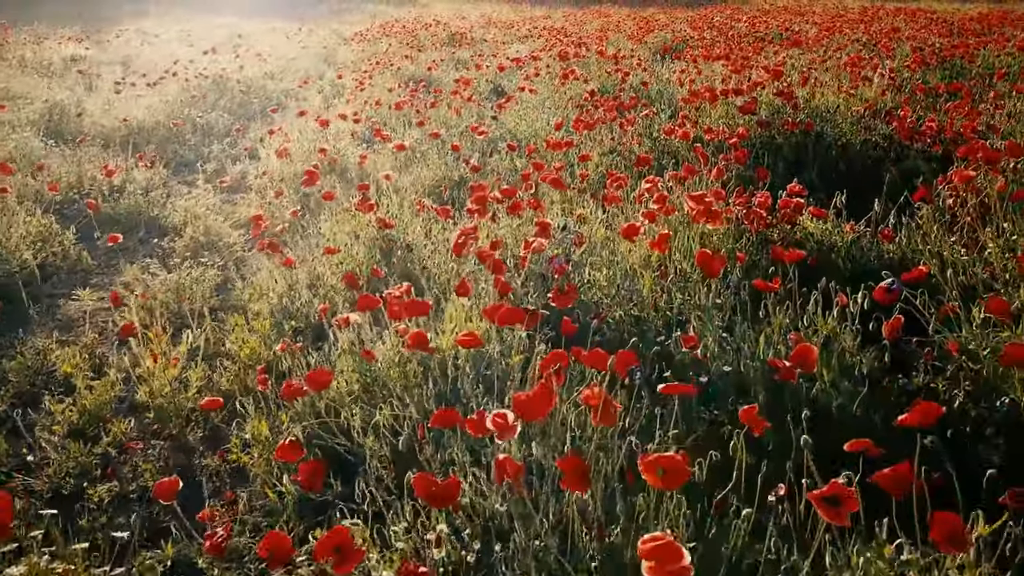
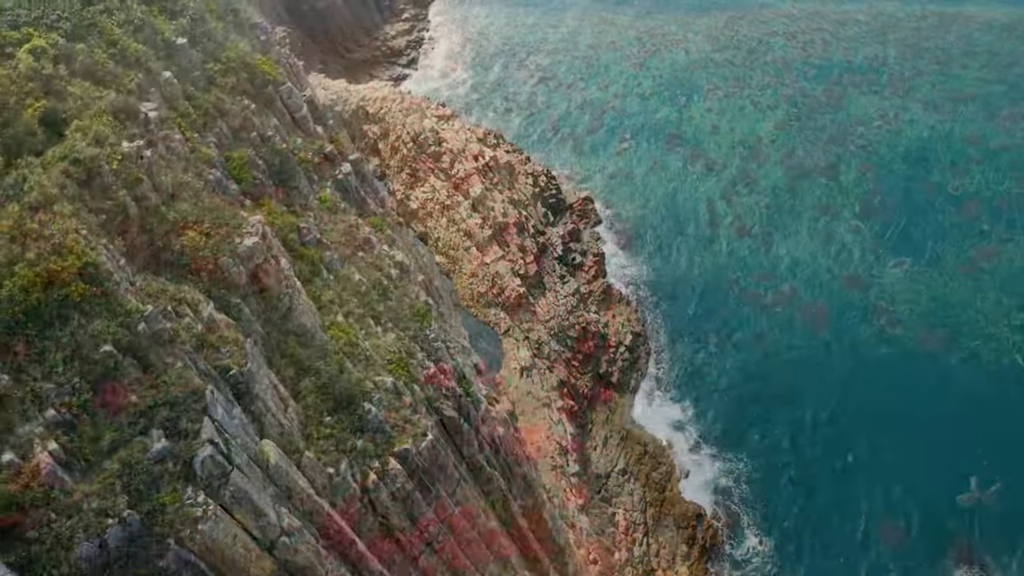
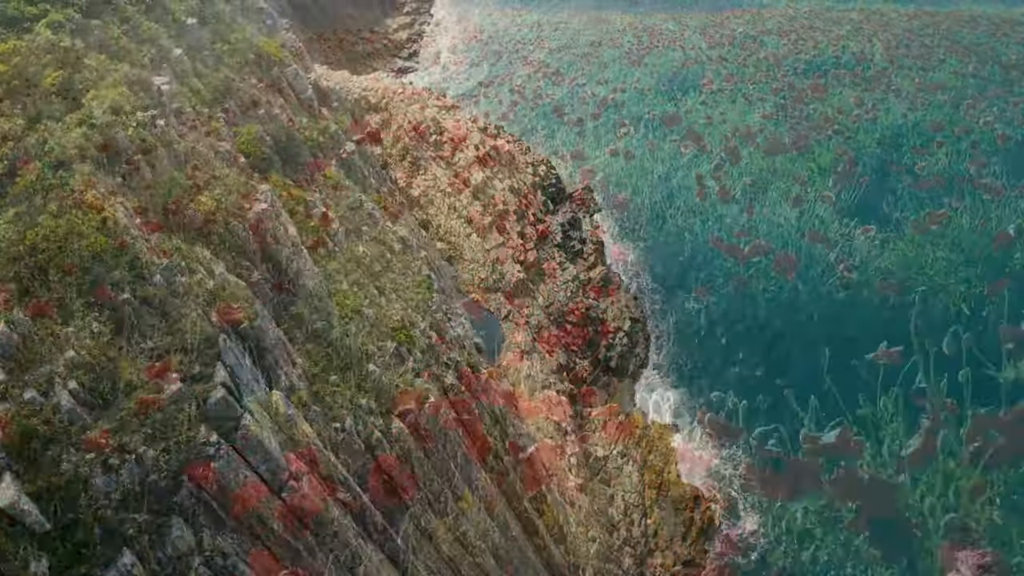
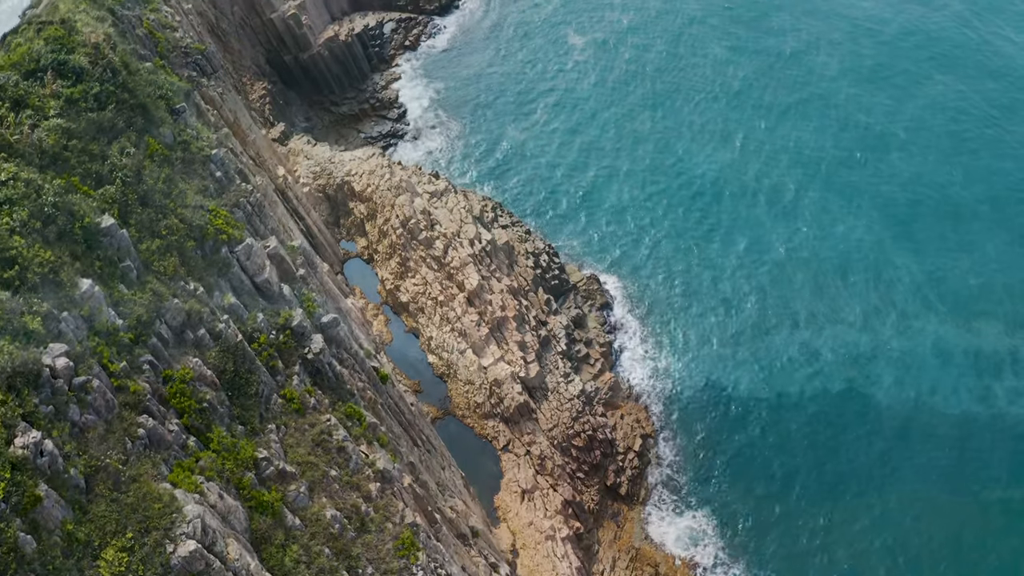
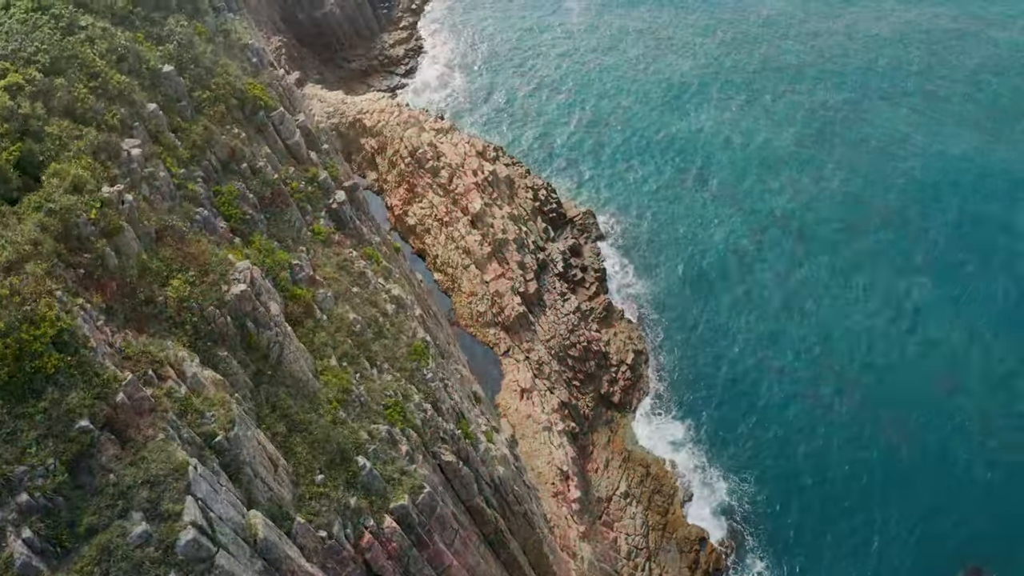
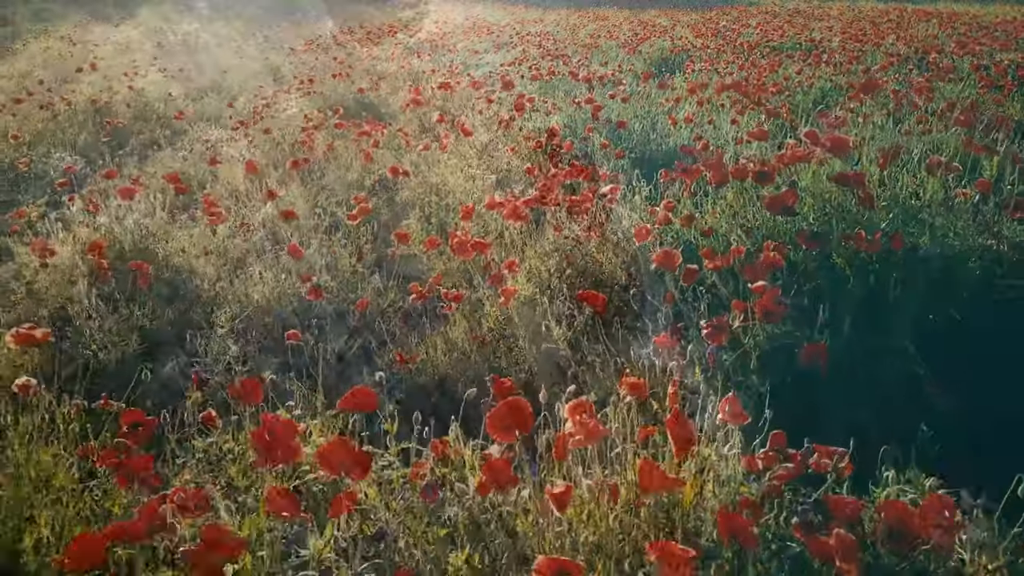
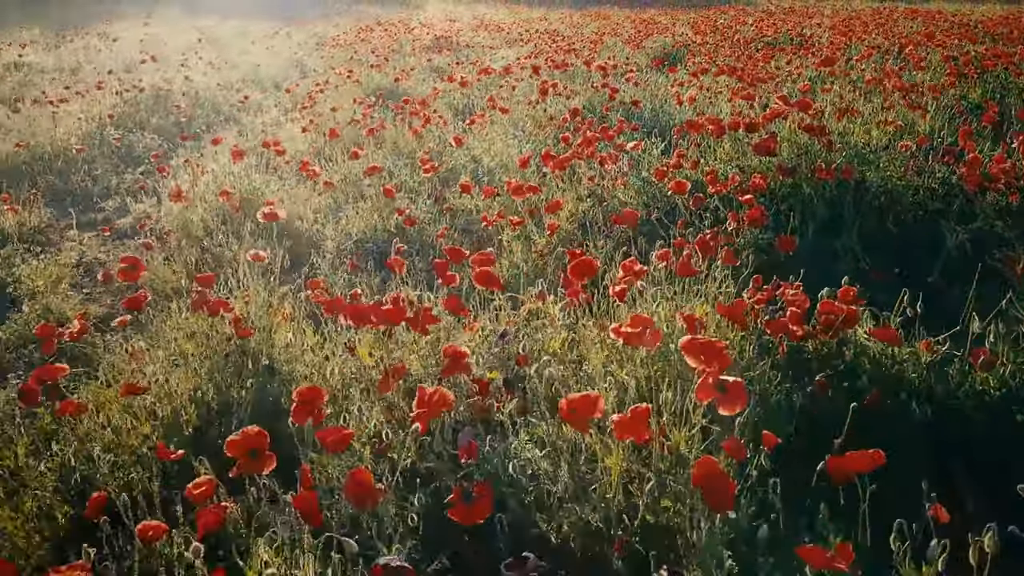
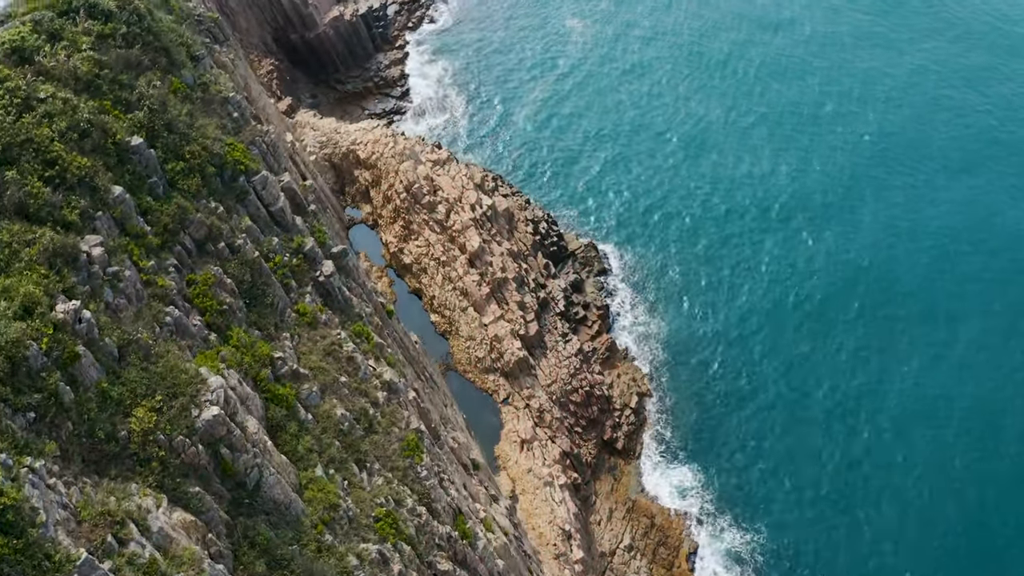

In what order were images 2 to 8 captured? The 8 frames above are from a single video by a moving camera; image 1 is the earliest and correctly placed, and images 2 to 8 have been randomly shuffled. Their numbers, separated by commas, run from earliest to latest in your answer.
7, 6, 3, 2, 5, 8, 4
